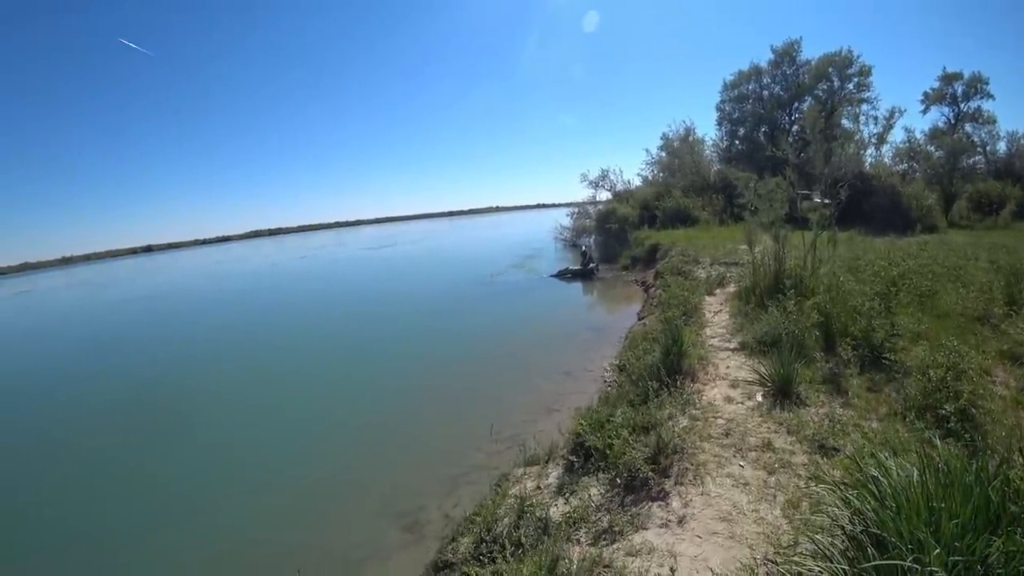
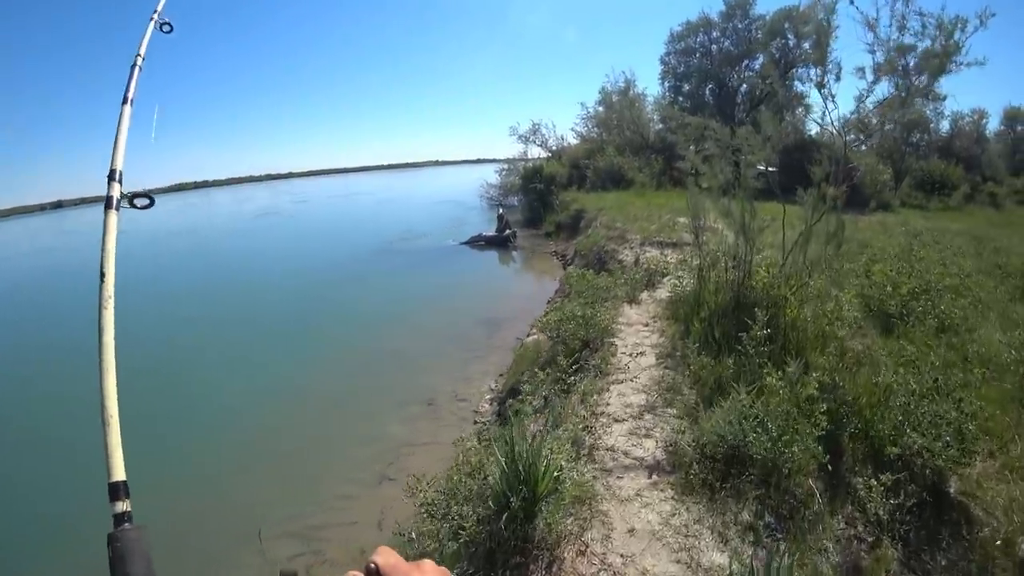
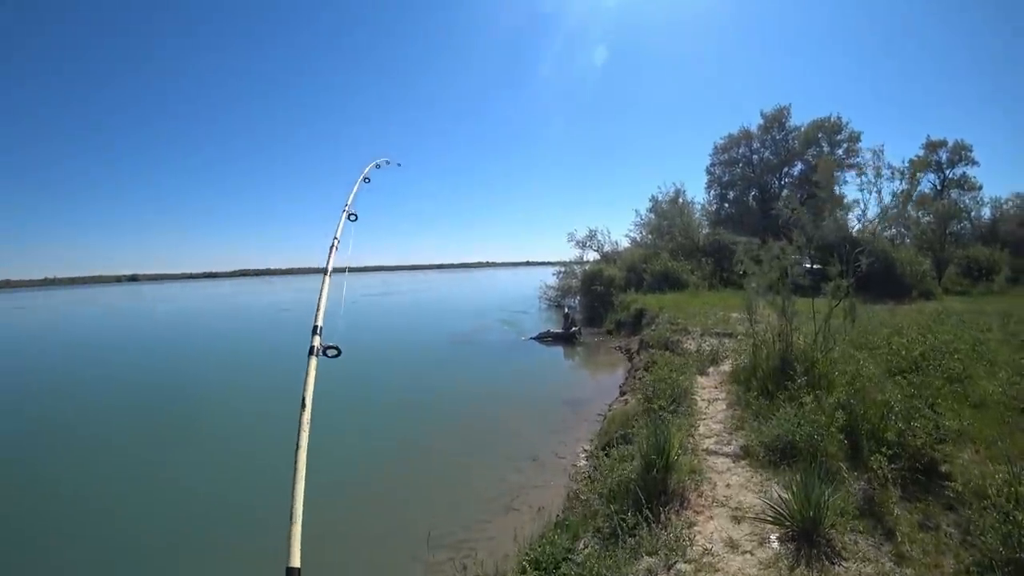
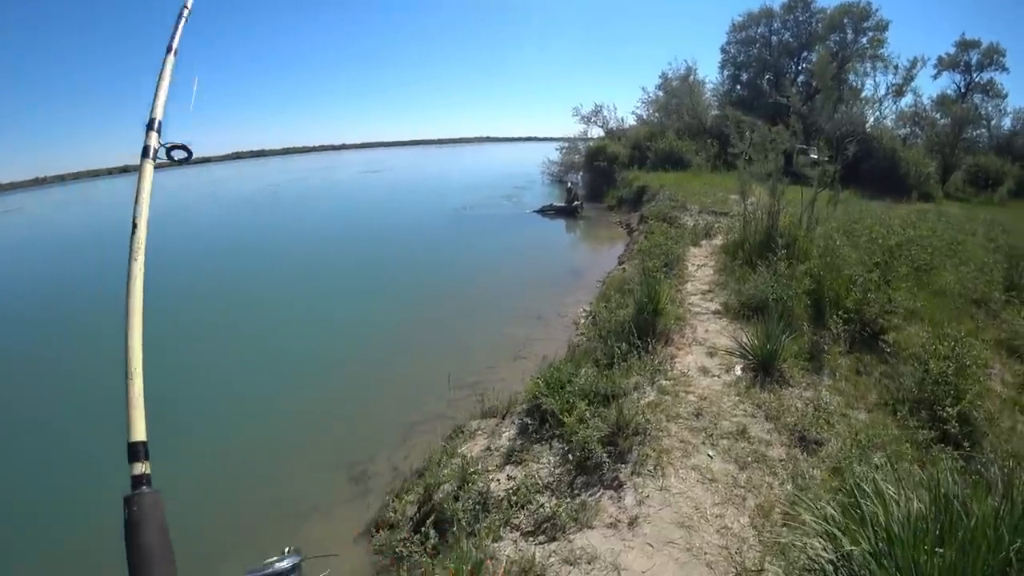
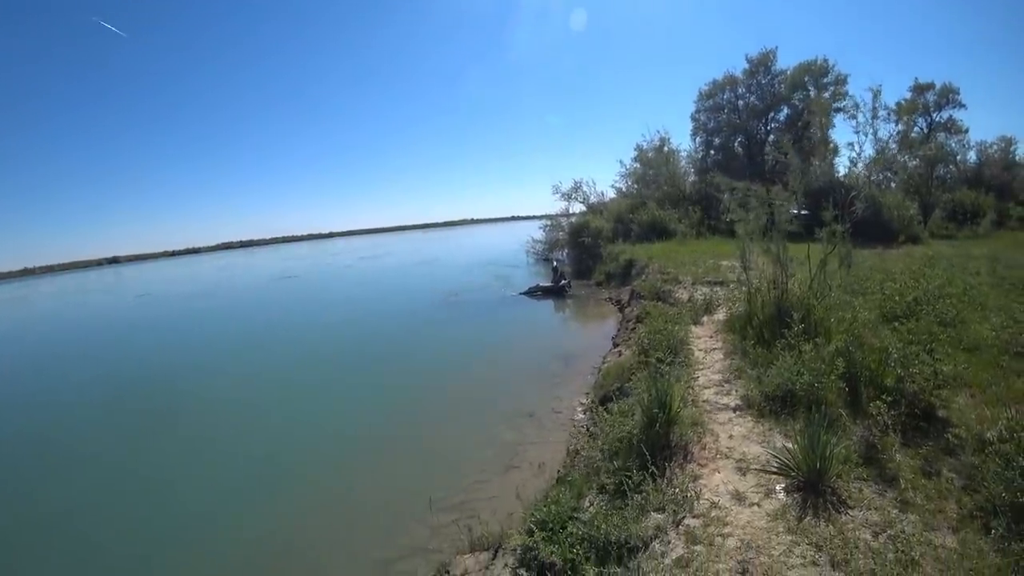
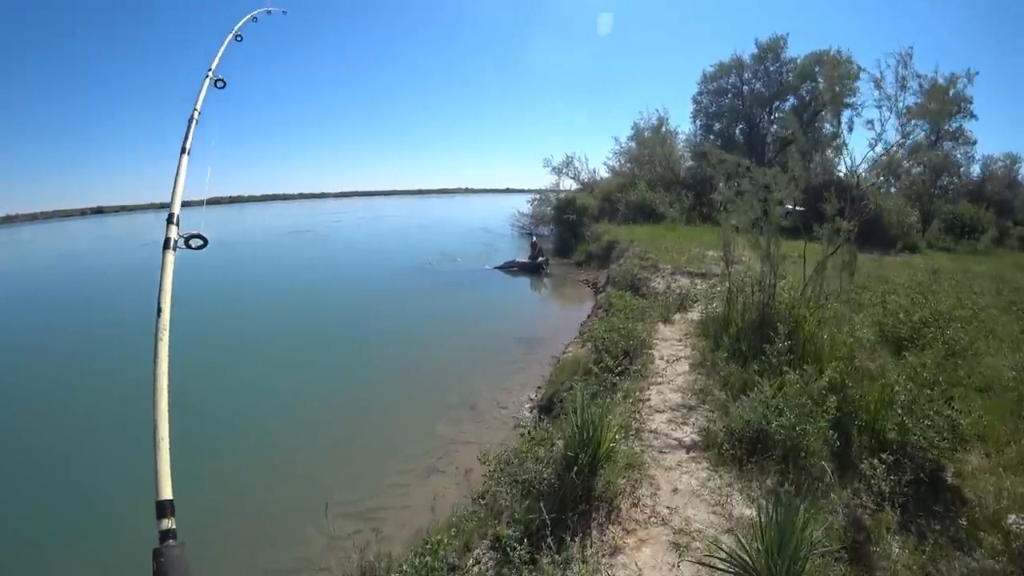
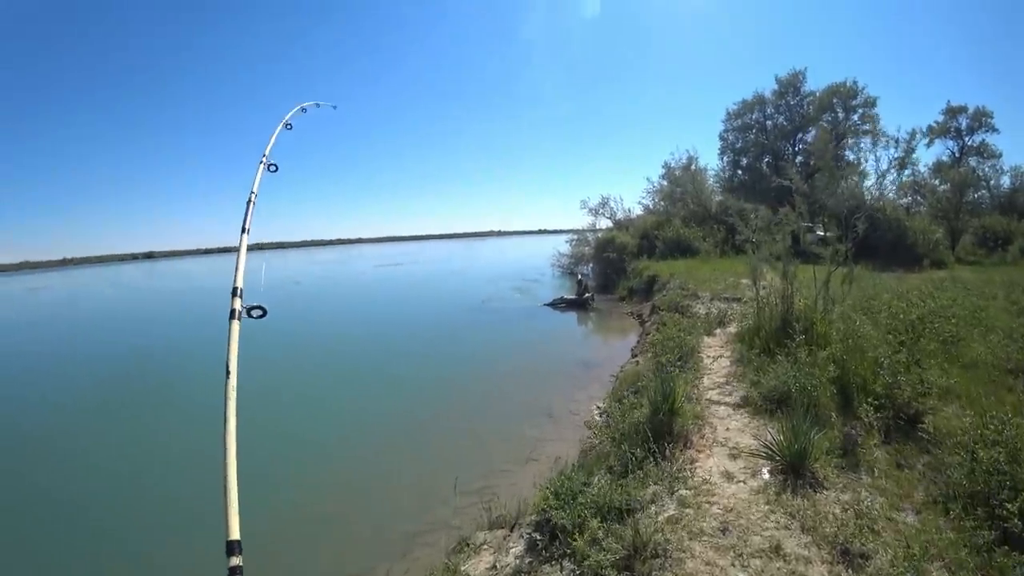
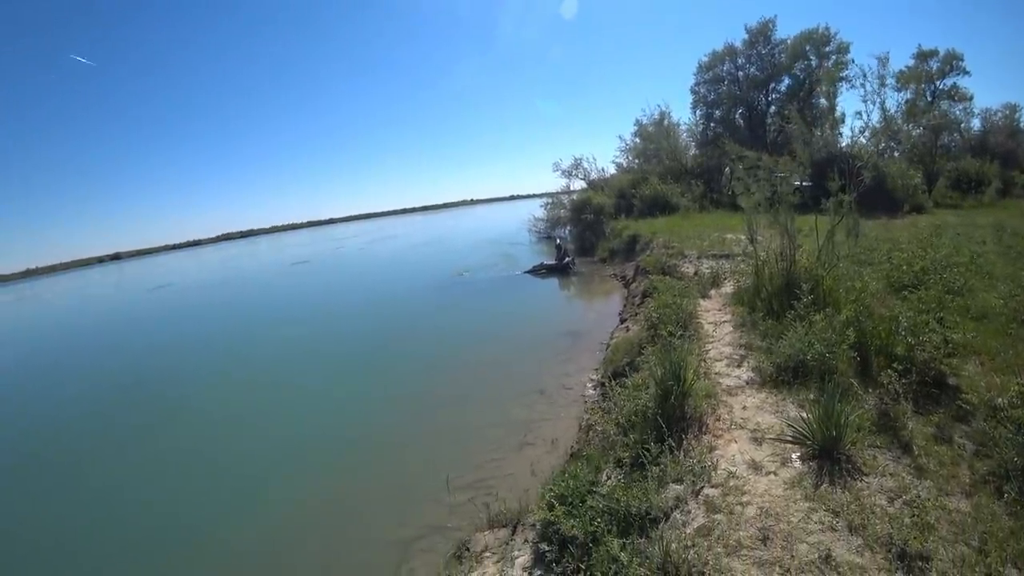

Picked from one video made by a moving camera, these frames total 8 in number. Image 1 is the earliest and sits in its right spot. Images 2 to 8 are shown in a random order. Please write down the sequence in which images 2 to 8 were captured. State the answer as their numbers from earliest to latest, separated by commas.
4, 7, 3, 5, 8, 6, 2
